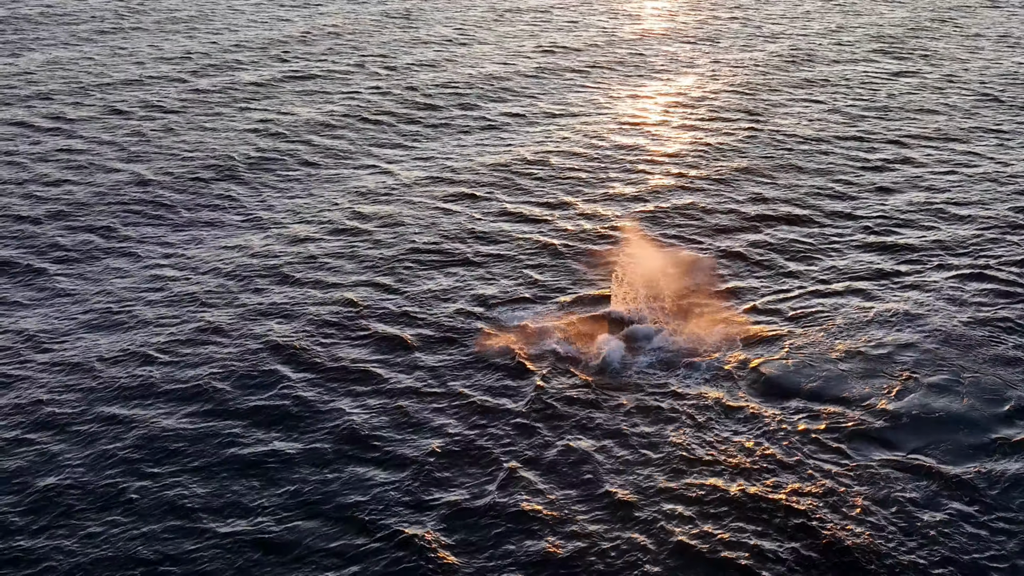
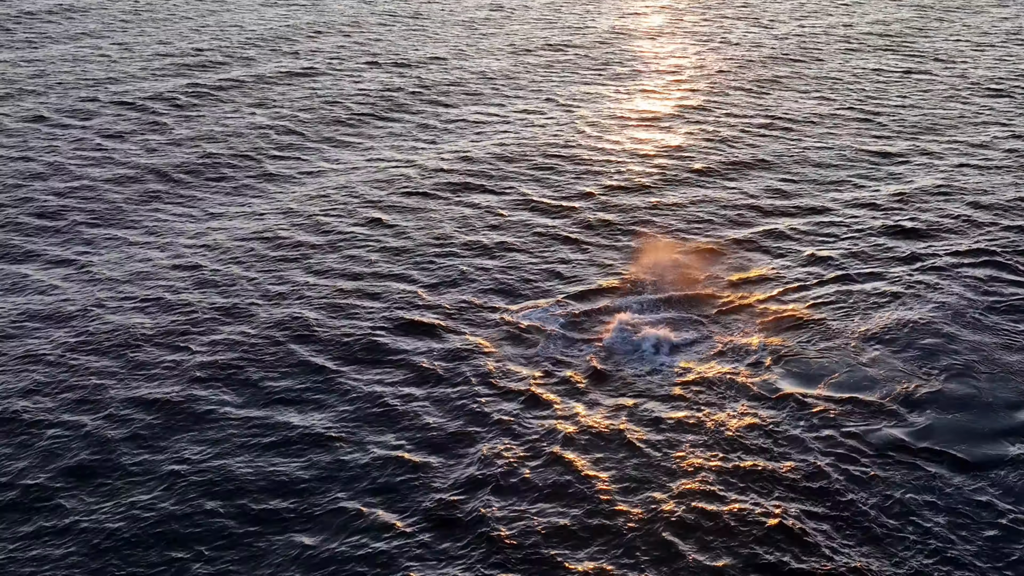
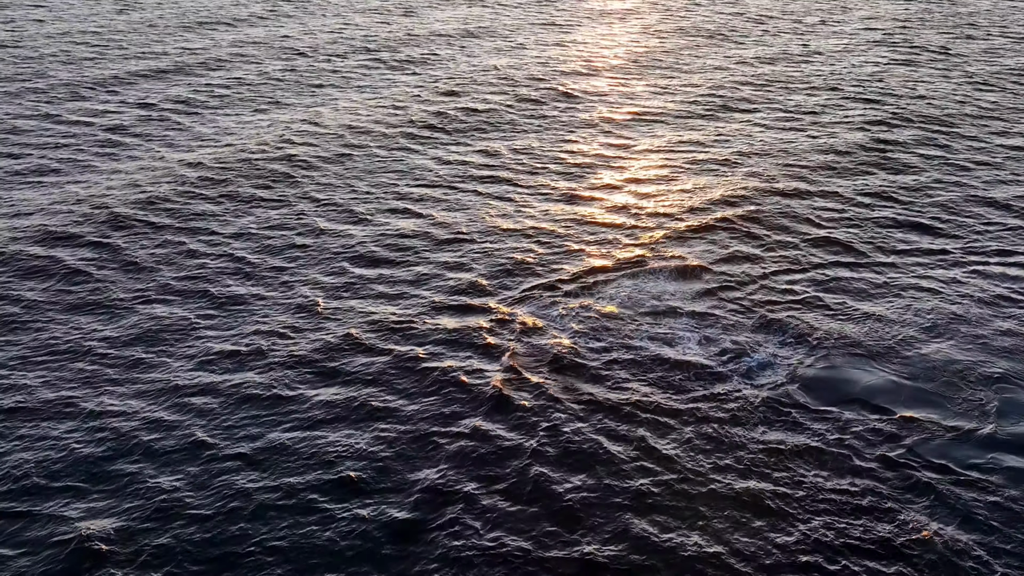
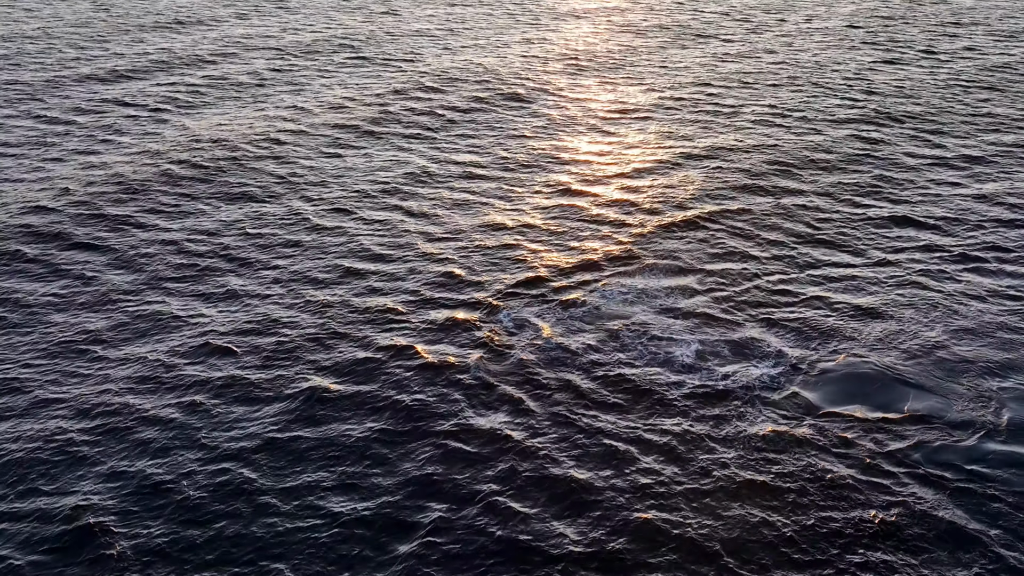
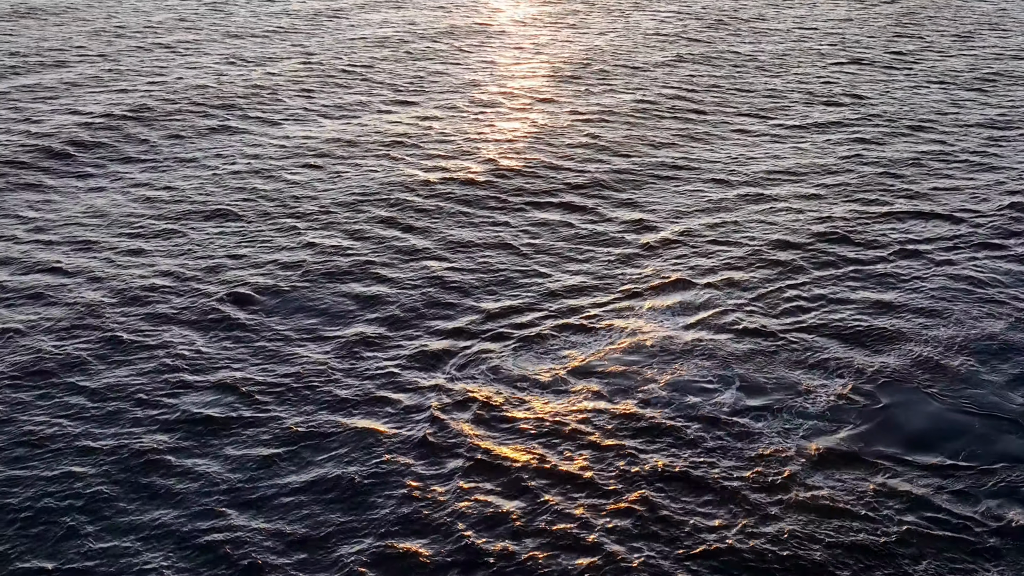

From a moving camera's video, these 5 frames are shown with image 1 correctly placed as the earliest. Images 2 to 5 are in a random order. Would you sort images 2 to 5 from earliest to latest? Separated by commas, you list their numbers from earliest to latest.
2, 3, 4, 5
